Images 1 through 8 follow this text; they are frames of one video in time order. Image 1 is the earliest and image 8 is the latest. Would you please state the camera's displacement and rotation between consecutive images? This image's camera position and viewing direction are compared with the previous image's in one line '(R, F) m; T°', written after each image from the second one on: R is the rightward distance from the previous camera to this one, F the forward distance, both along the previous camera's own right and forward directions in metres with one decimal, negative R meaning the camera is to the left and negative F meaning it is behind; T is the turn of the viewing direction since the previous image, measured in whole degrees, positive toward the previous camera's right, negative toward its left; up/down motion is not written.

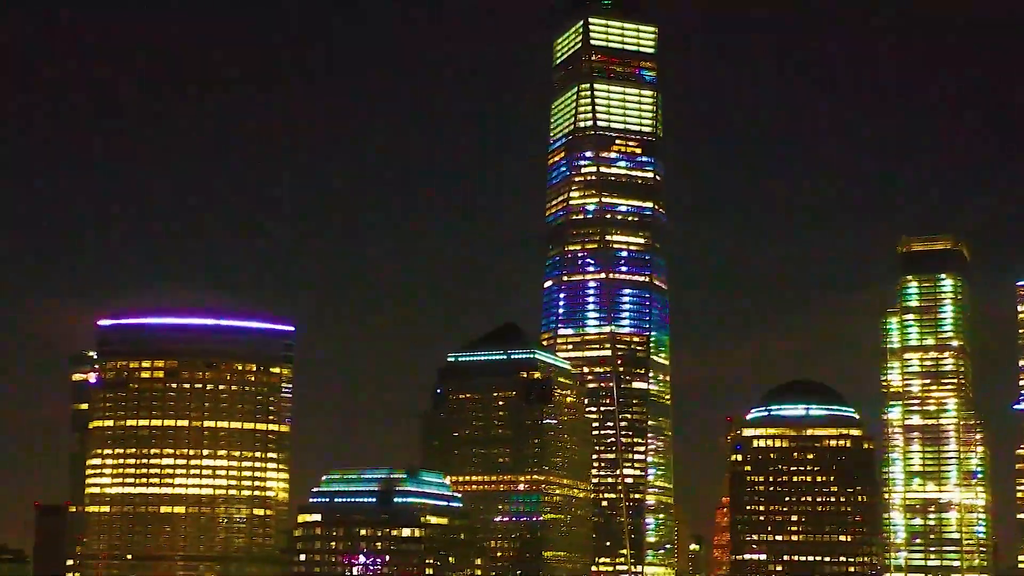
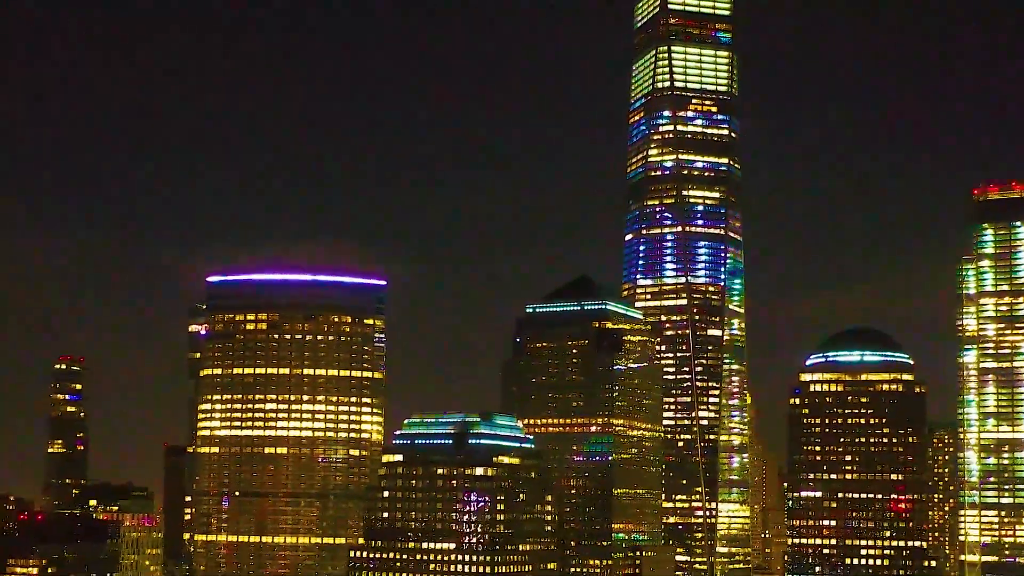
(+4.6, -6.7) m; -5°
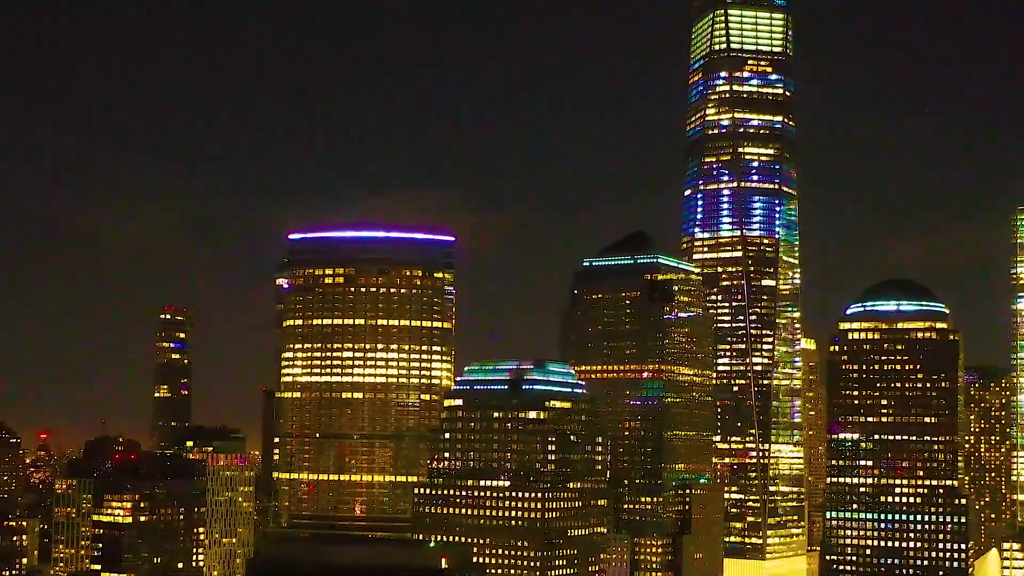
(+4.5, -7.0) m; -4°
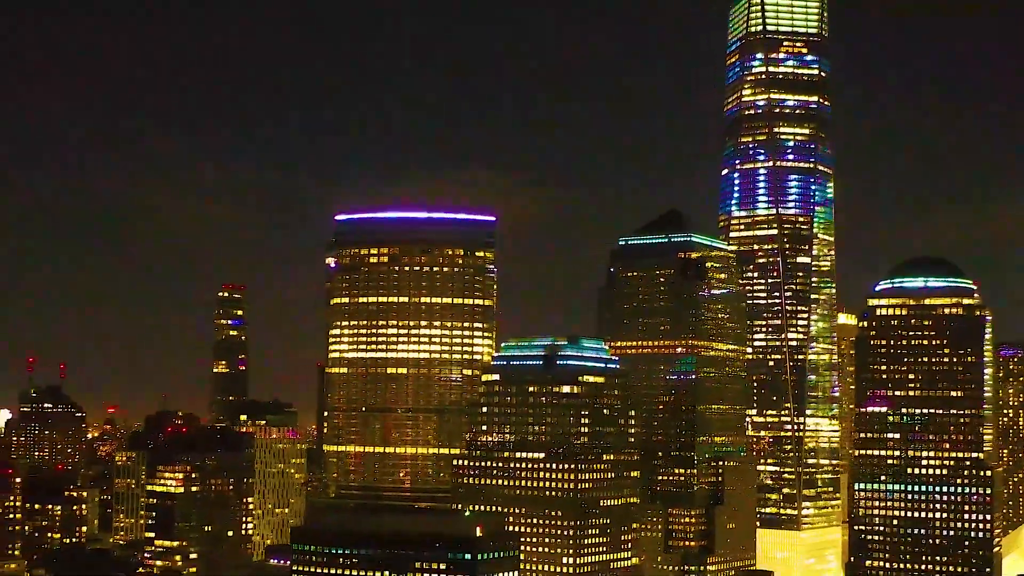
(+2.4, -3.5) m; -2°
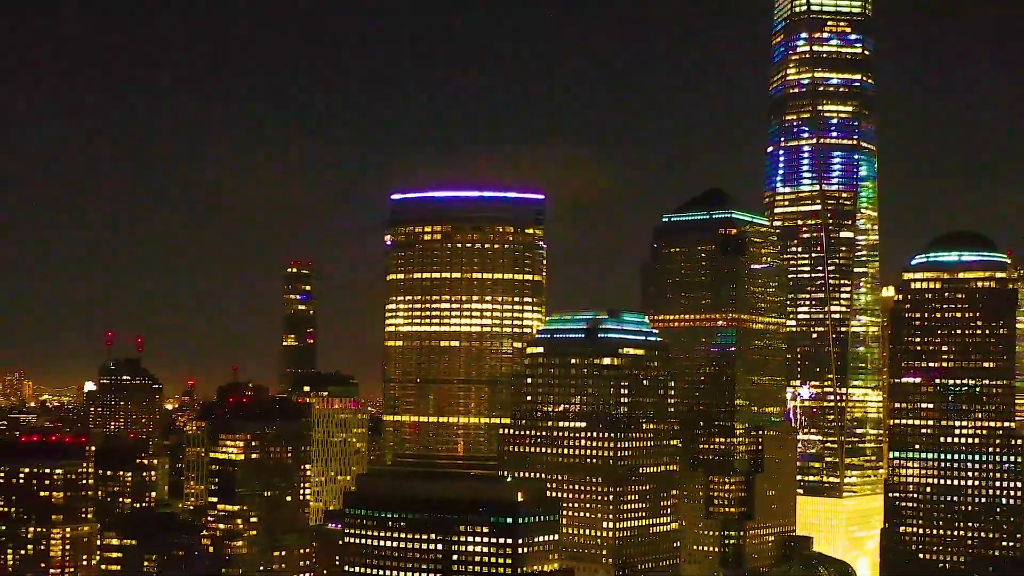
(+3.0, -4.4) m; -3°
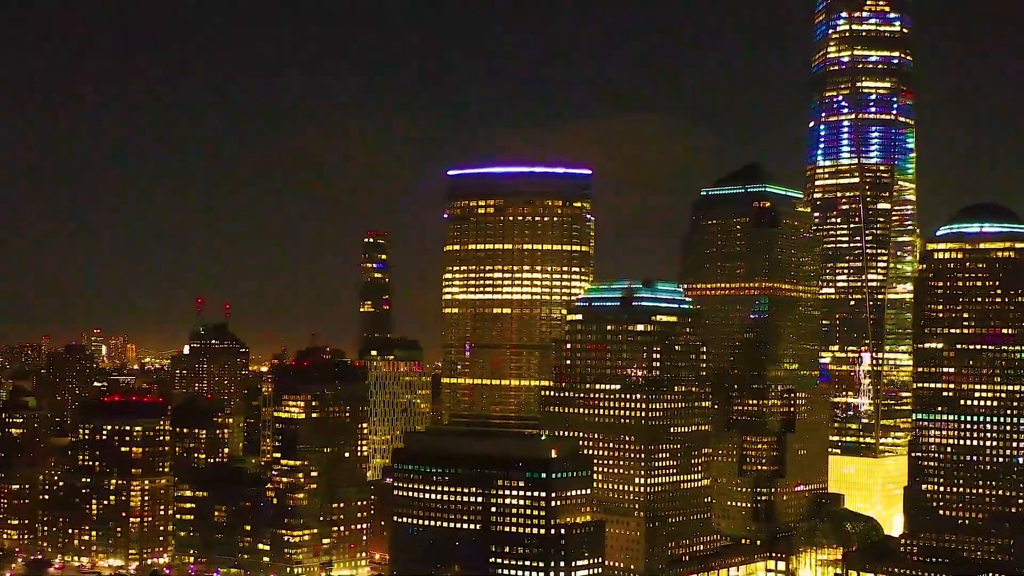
(+5.4, -7.3) m; -4°
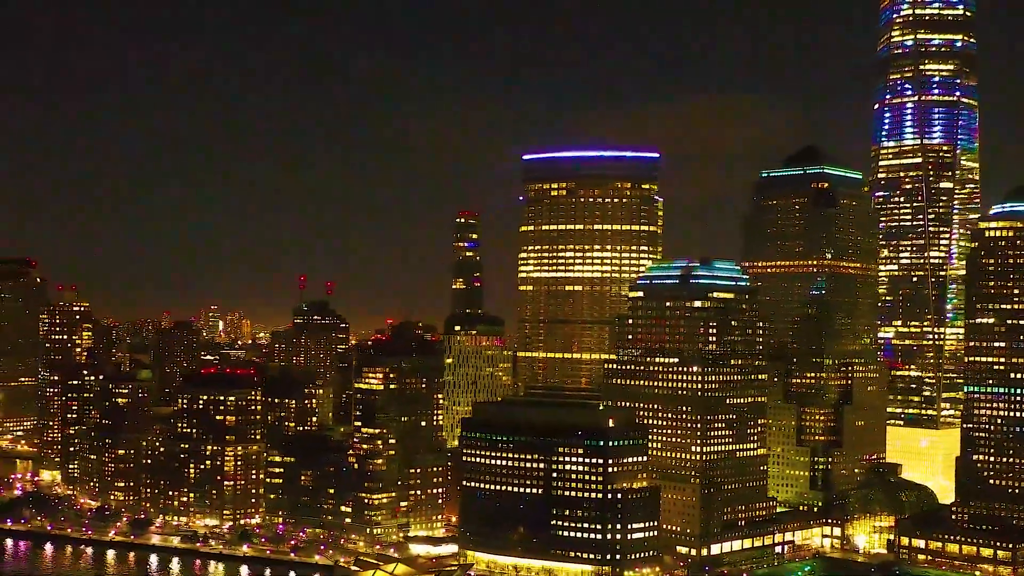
(+5.2, -6.6) m; -5°
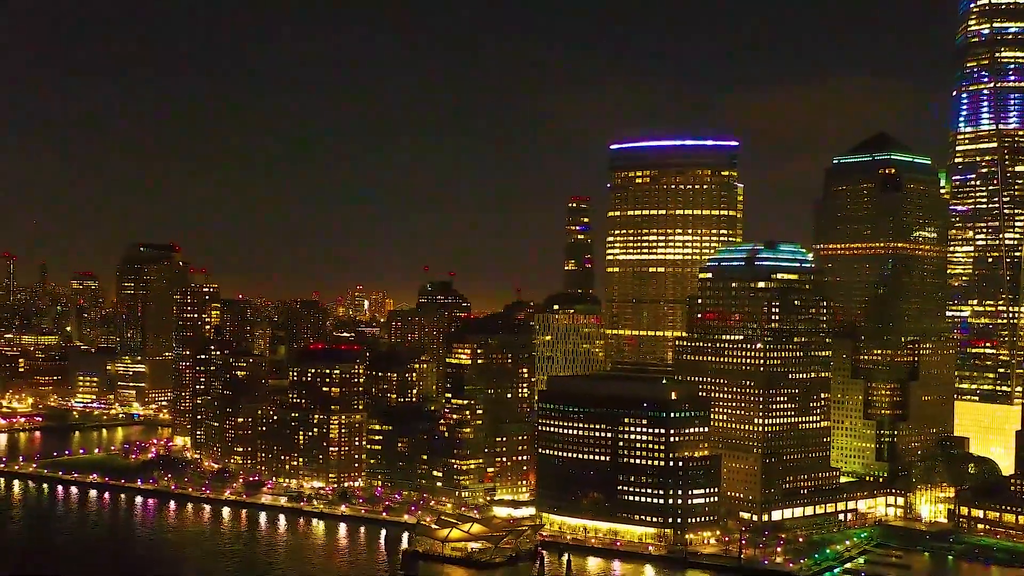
(+8.9, -8.5) m; -7°
